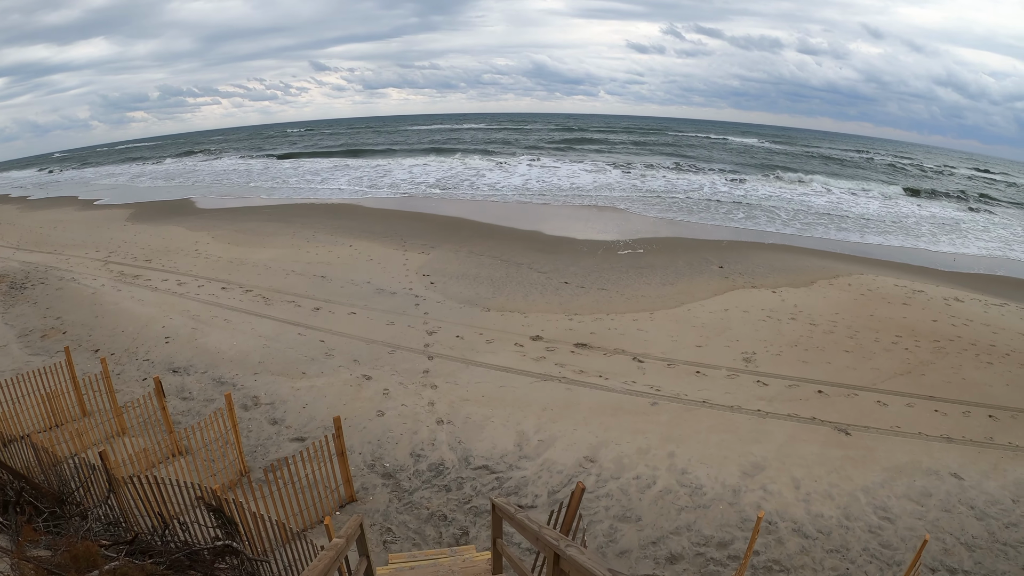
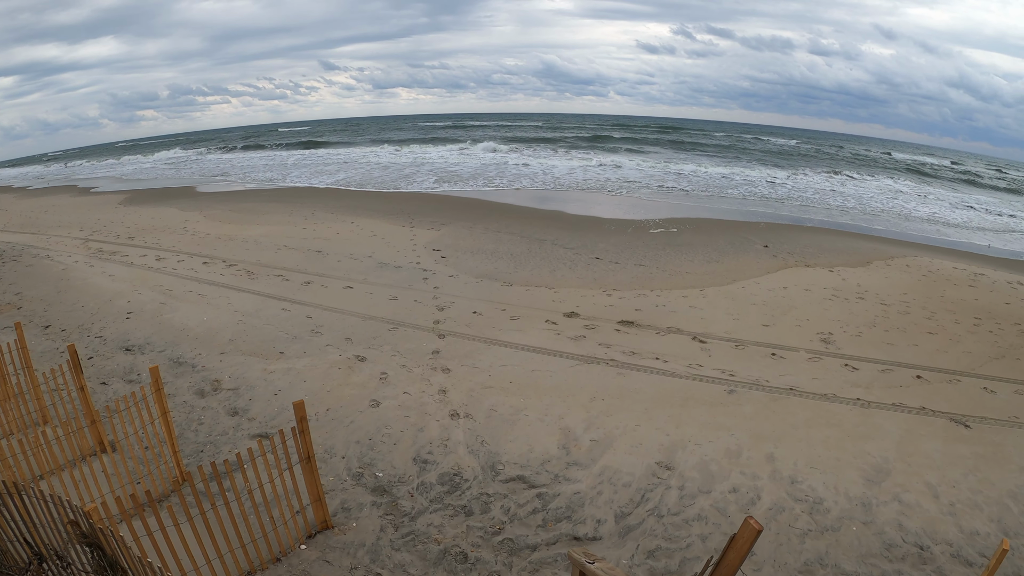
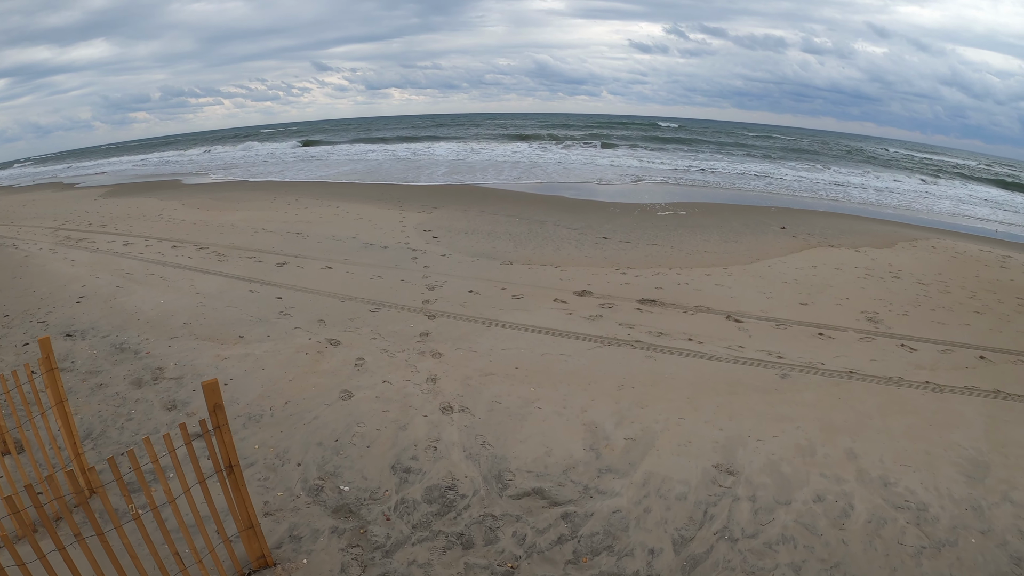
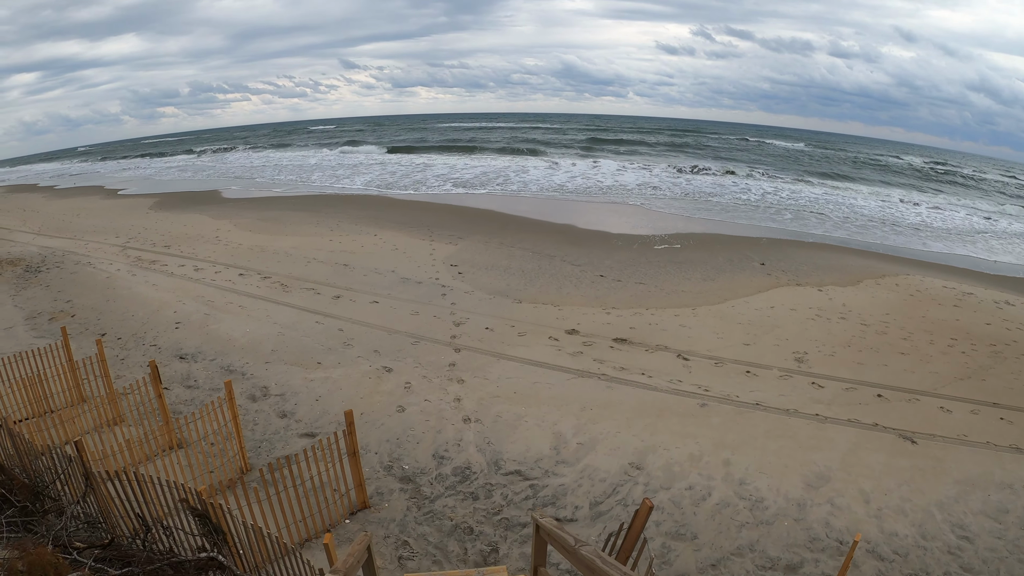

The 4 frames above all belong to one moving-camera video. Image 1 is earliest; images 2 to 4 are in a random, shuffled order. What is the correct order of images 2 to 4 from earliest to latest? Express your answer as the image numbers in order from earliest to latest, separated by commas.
4, 2, 3
